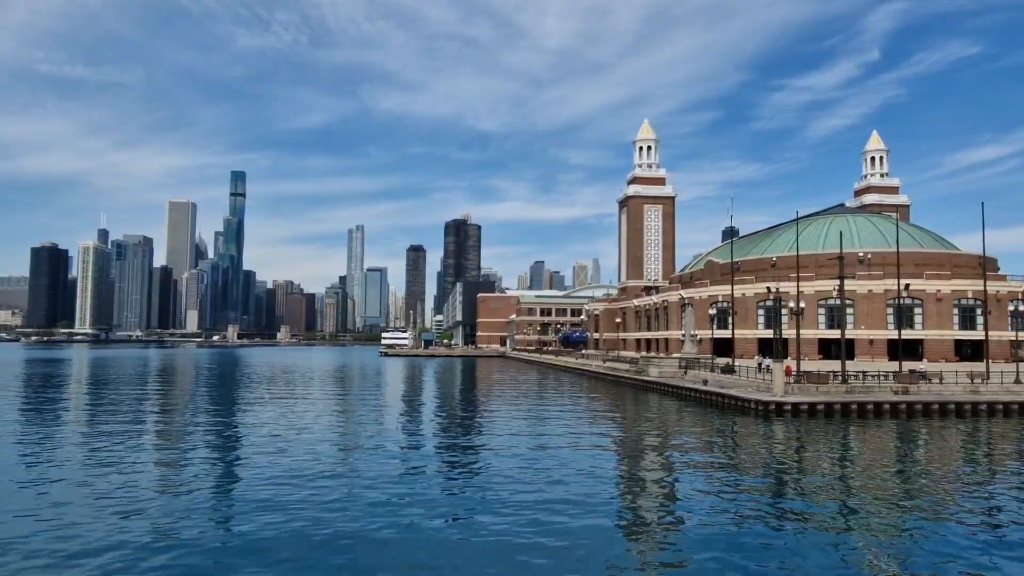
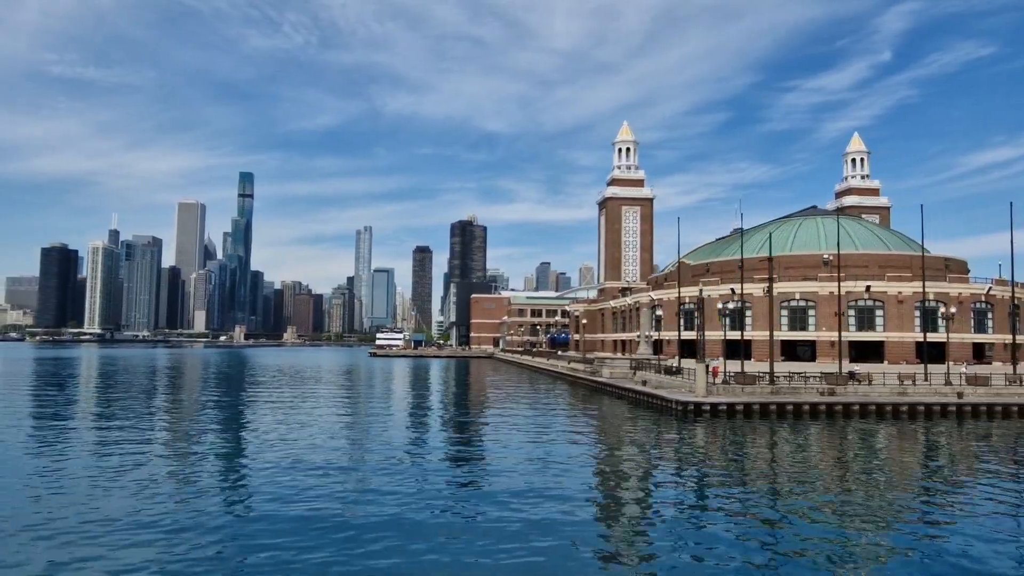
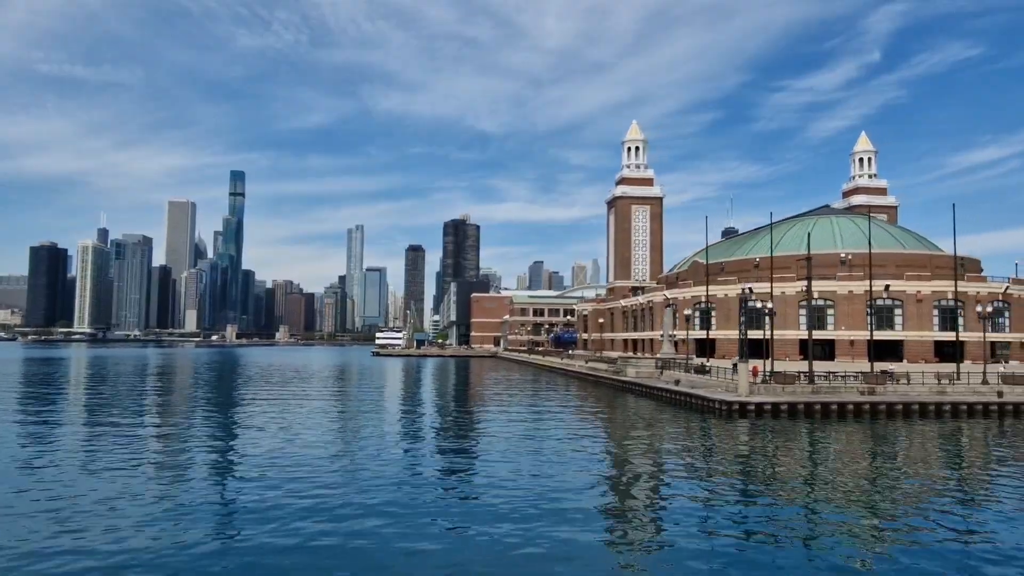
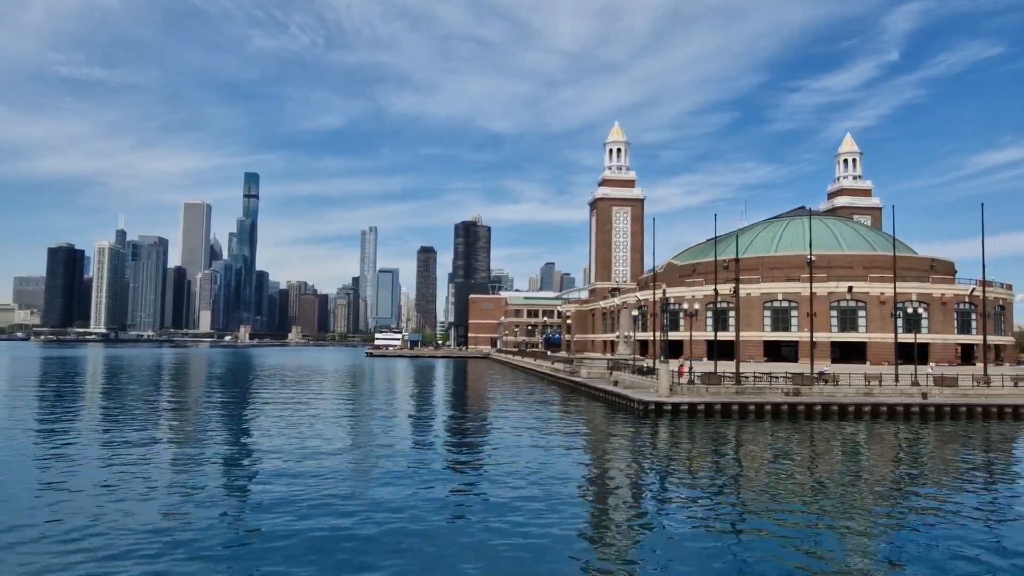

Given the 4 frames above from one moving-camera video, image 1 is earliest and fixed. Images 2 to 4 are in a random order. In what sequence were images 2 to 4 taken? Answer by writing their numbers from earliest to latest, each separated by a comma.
3, 2, 4
